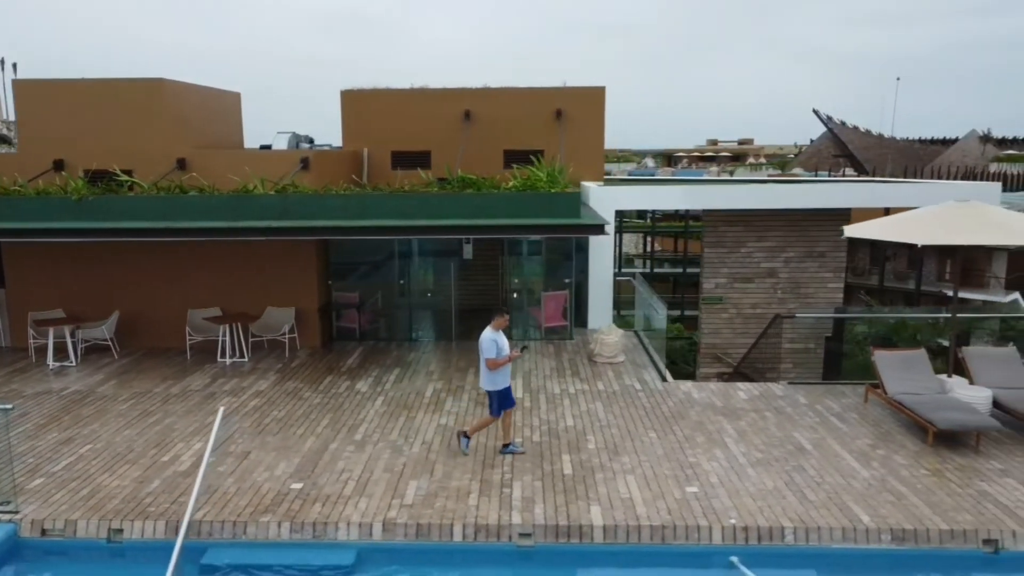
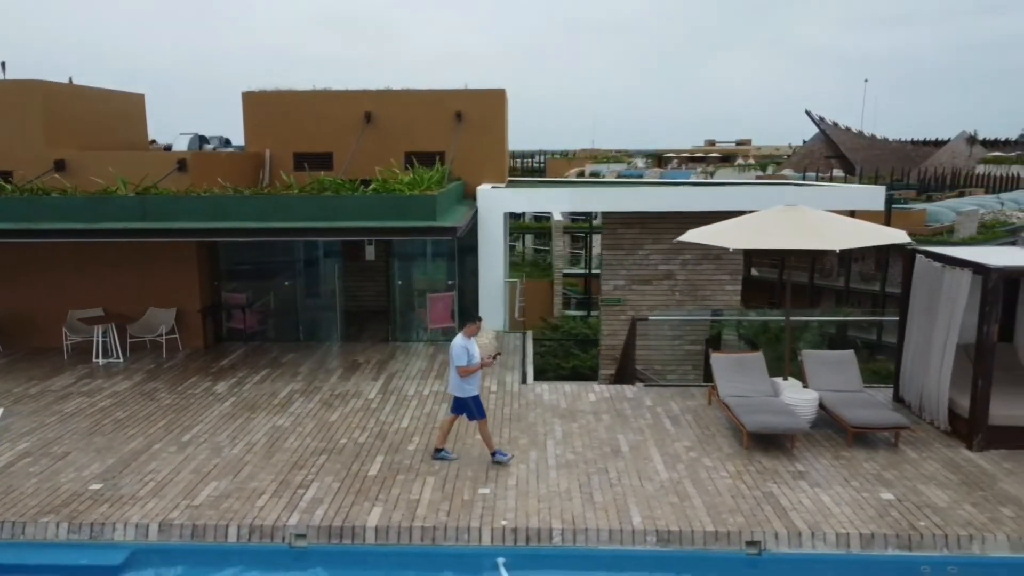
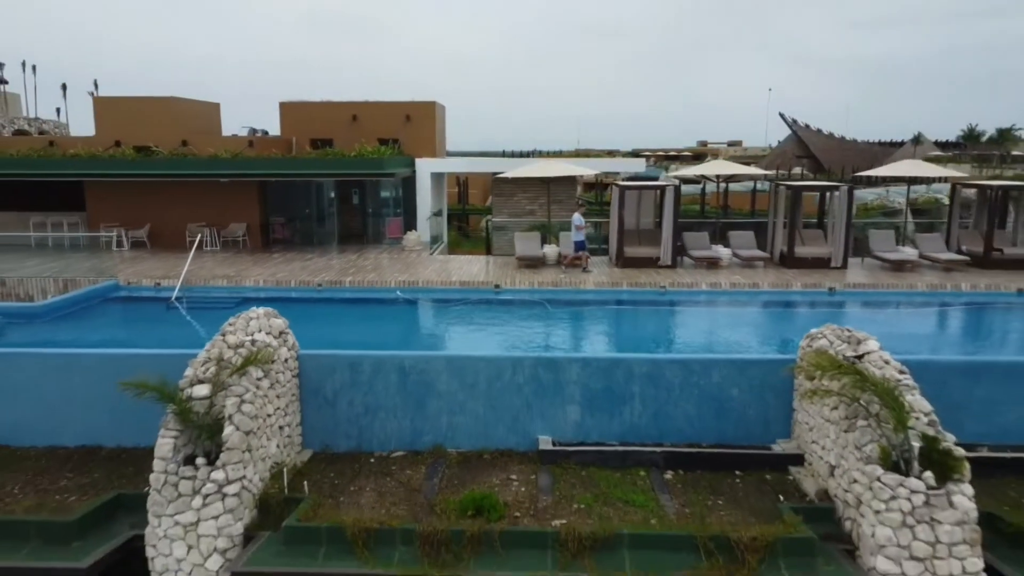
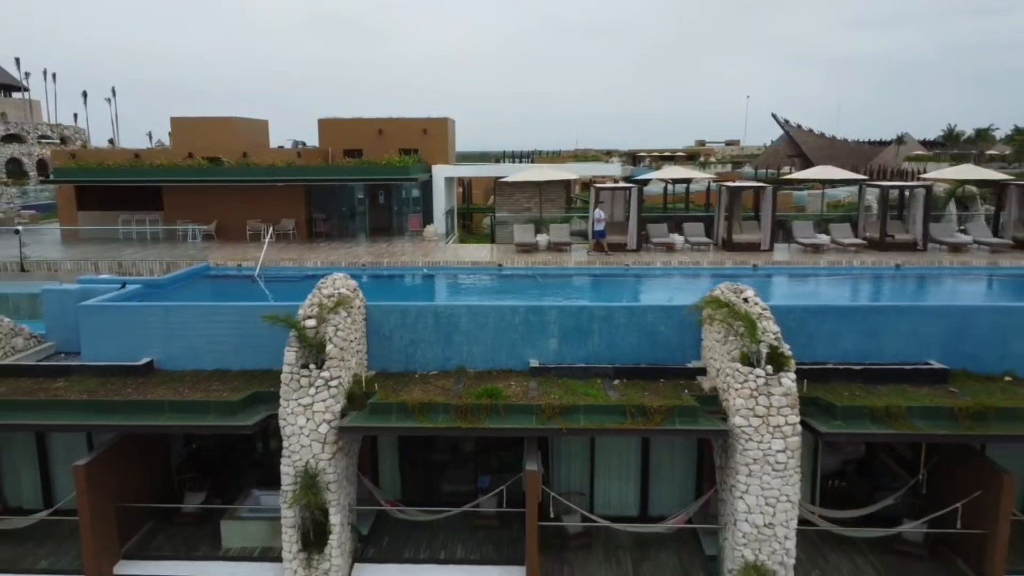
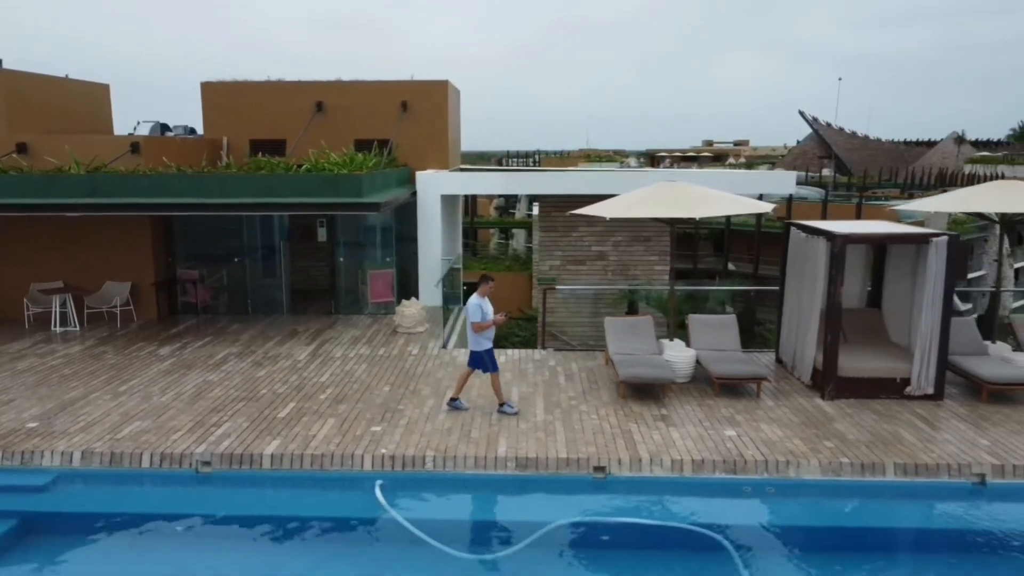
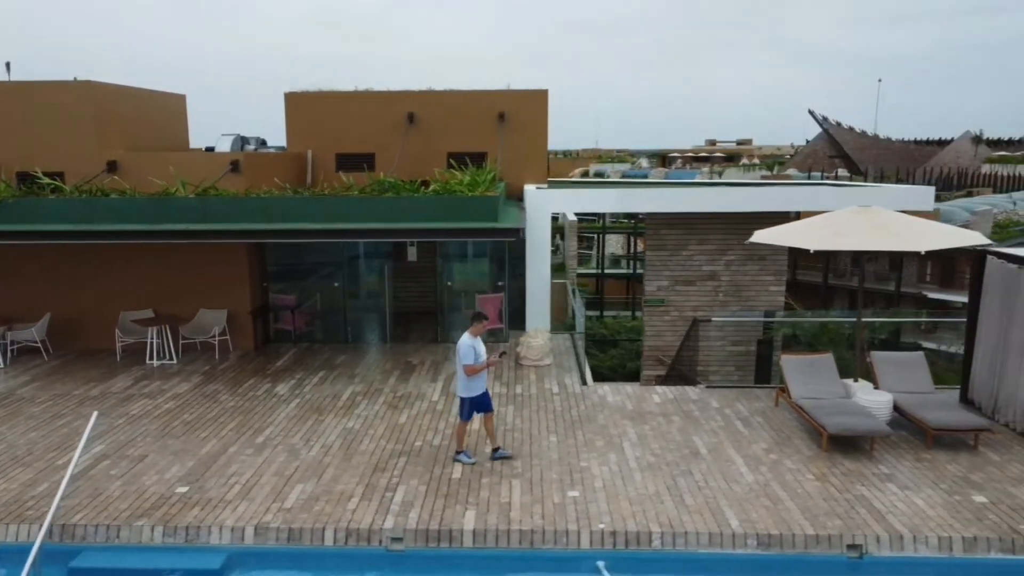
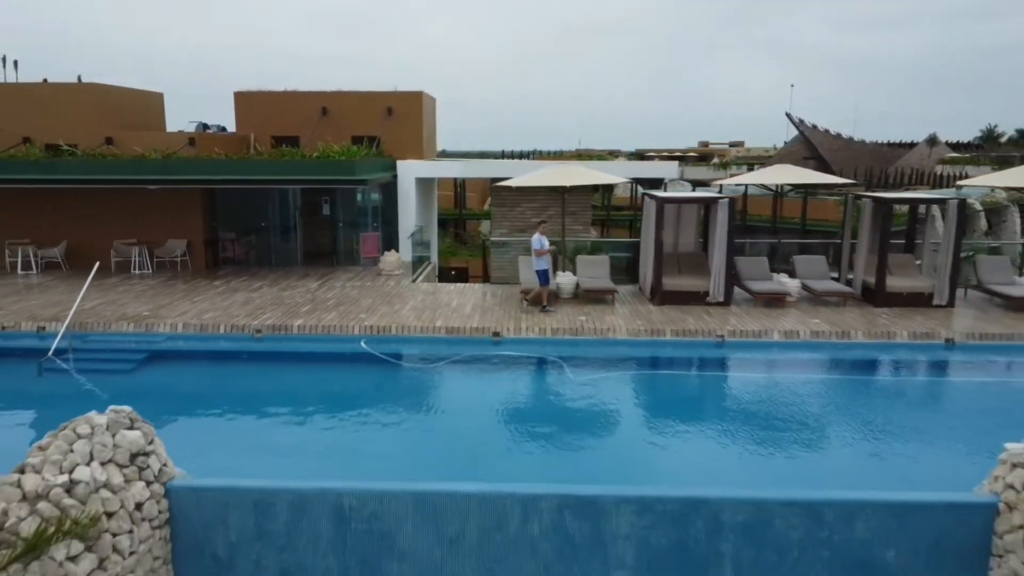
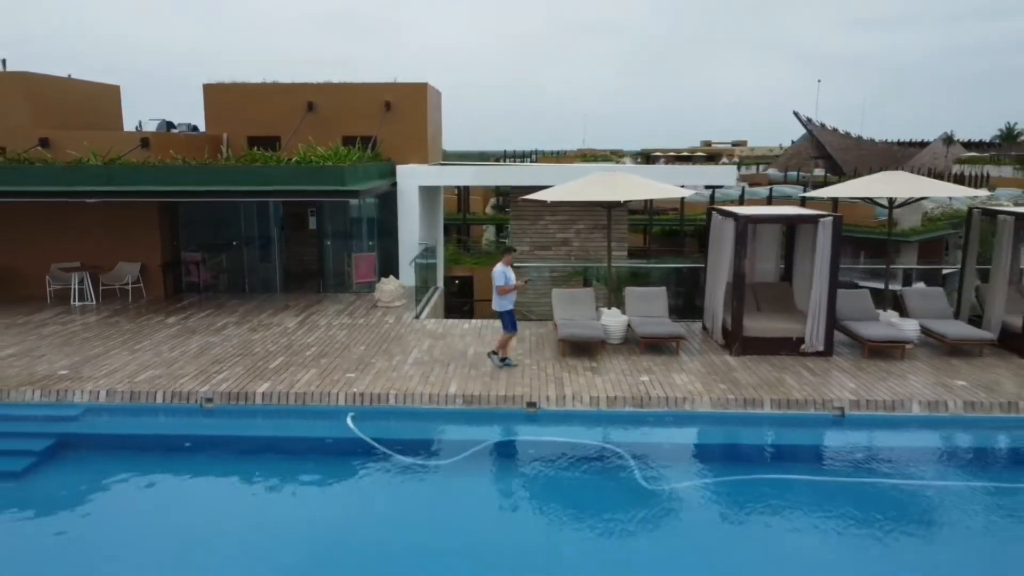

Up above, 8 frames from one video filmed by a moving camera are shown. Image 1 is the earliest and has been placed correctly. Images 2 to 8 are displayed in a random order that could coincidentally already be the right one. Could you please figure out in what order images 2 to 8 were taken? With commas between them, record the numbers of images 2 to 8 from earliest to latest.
6, 2, 5, 8, 7, 3, 4
